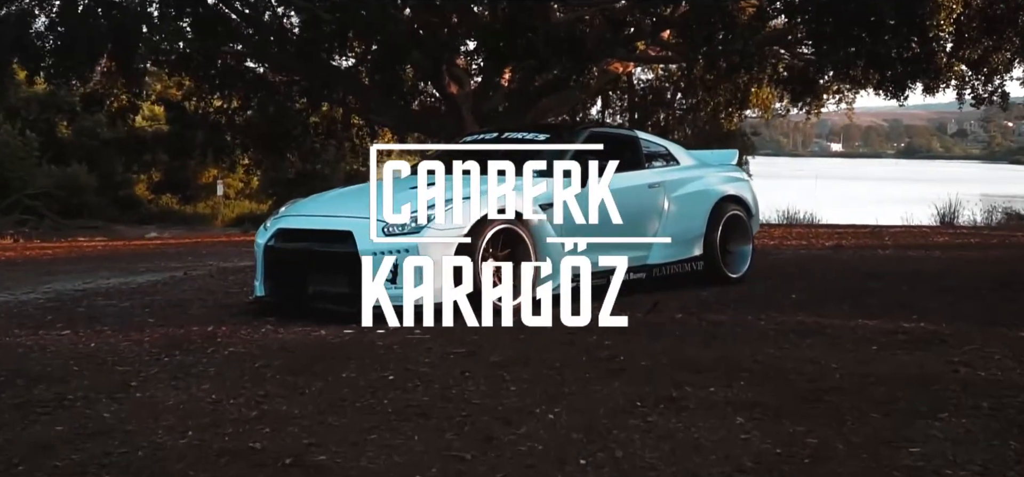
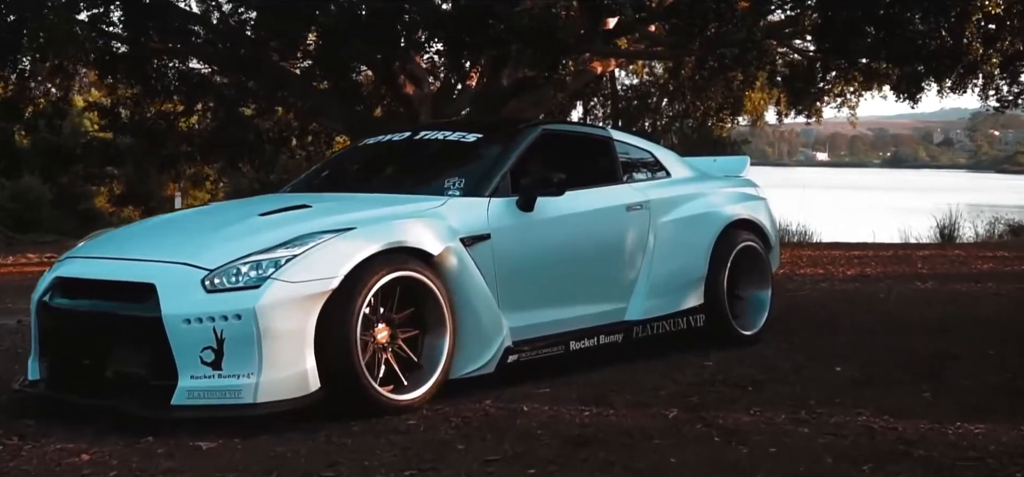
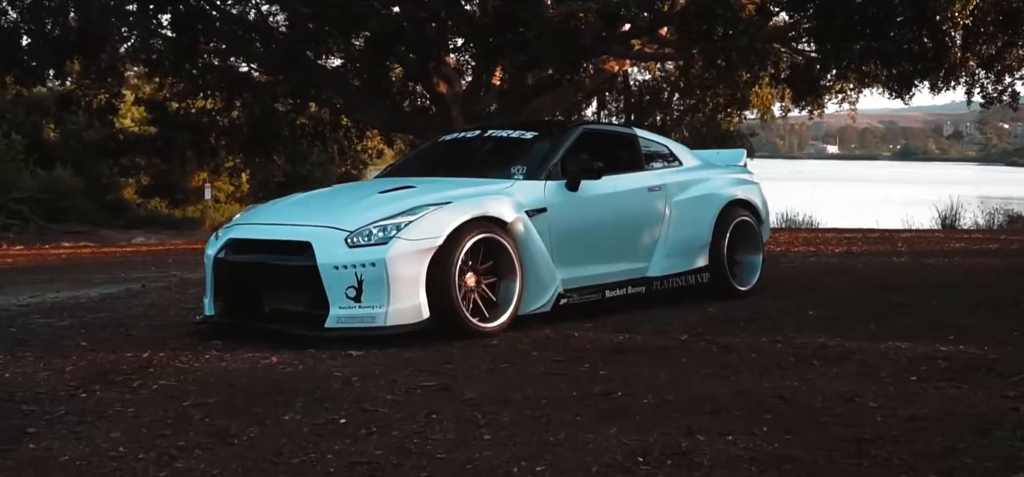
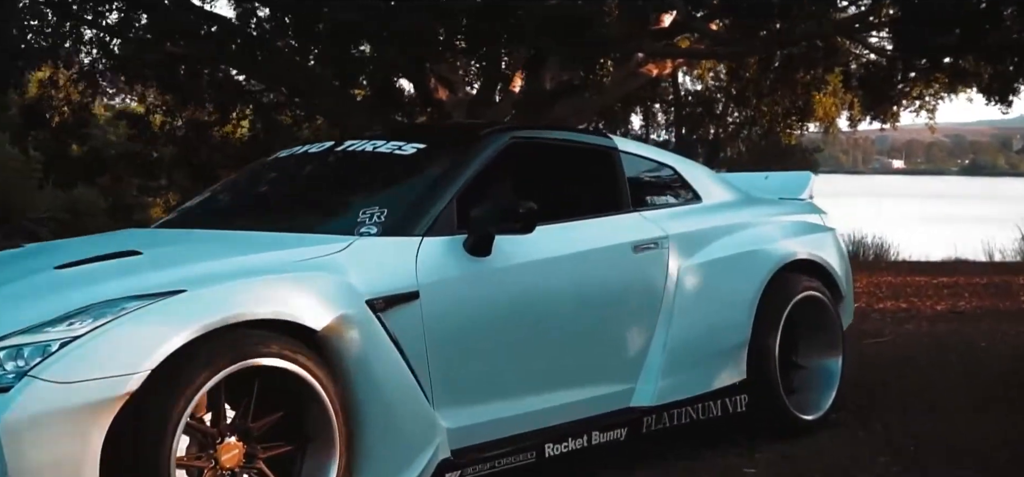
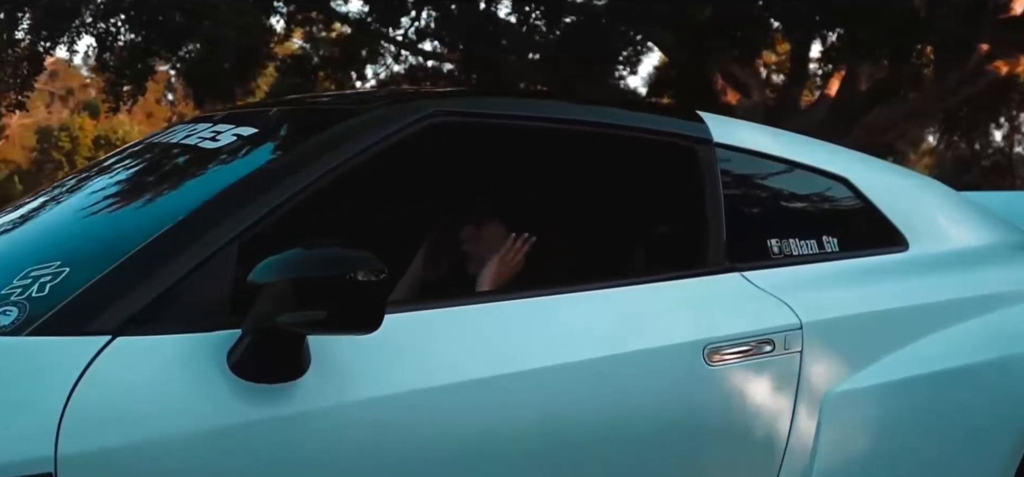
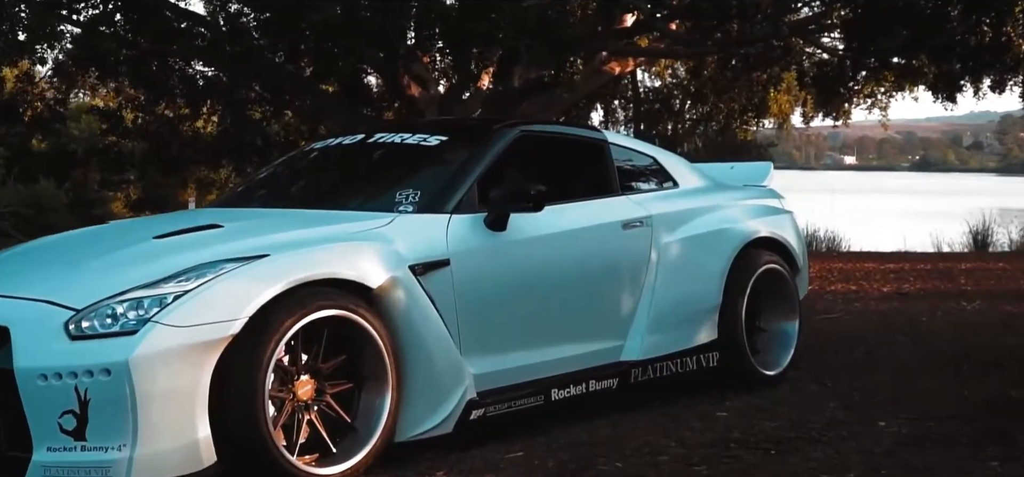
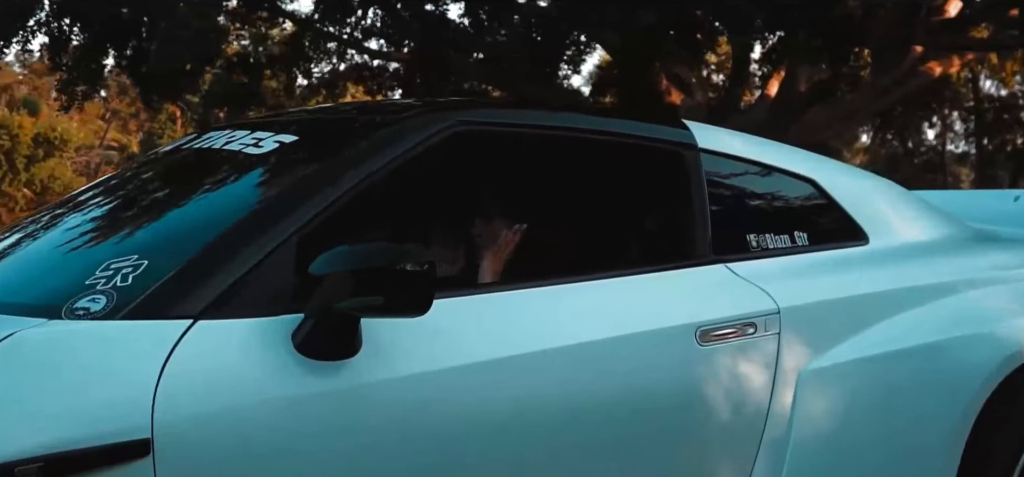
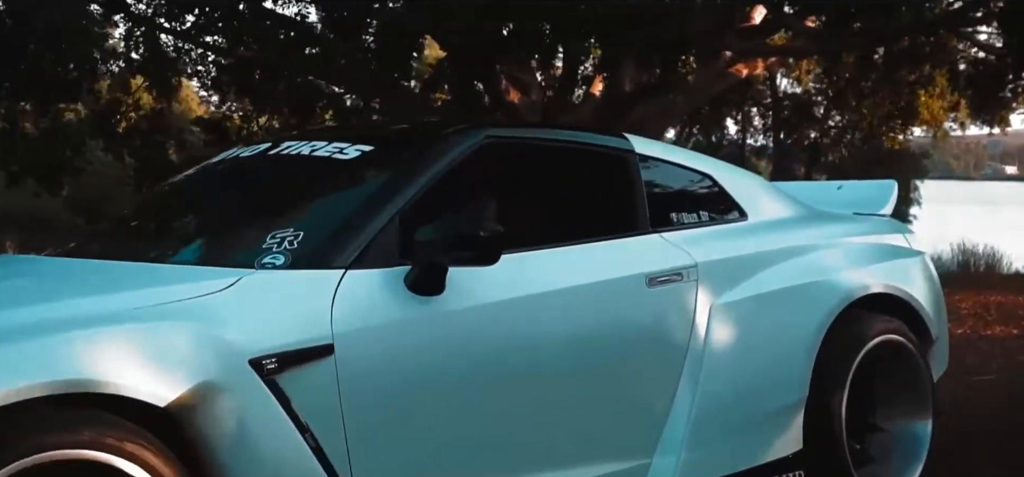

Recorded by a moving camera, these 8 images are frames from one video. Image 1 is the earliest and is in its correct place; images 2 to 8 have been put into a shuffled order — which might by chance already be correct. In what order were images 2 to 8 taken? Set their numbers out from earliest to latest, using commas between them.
3, 2, 6, 4, 8, 7, 5
